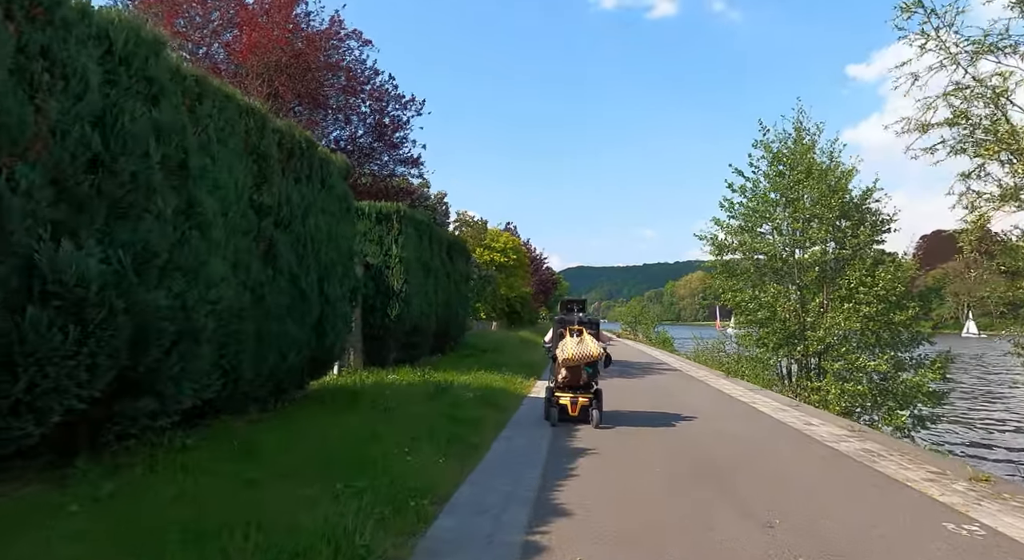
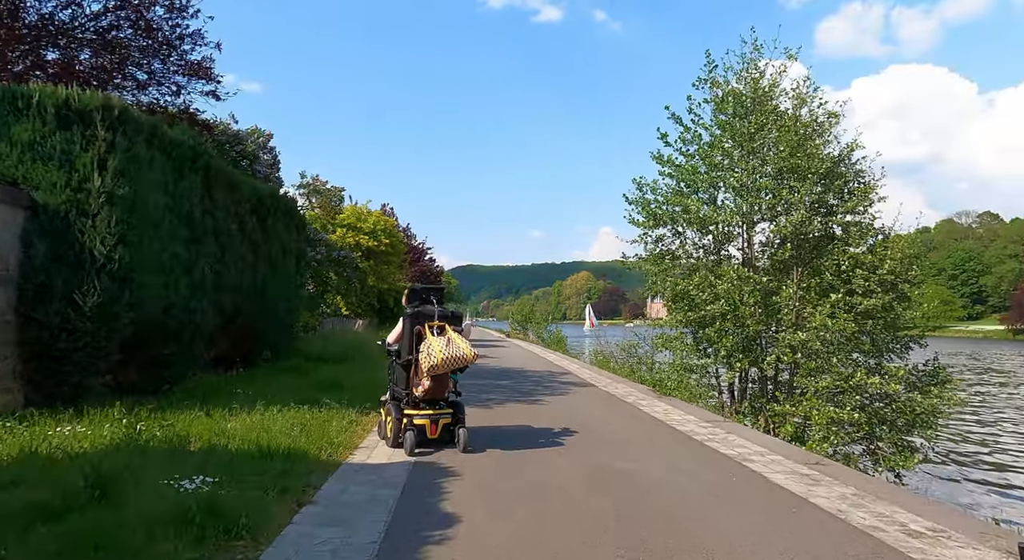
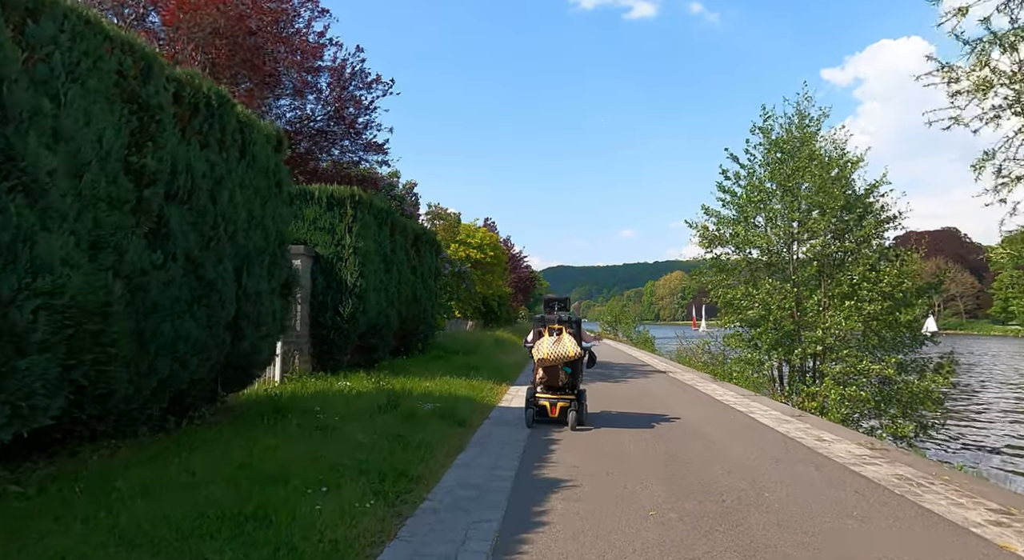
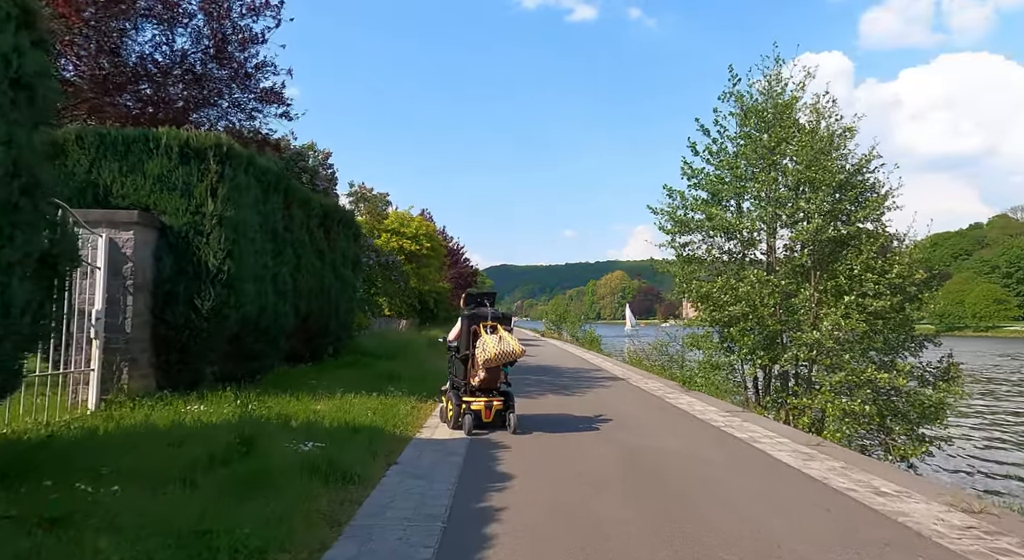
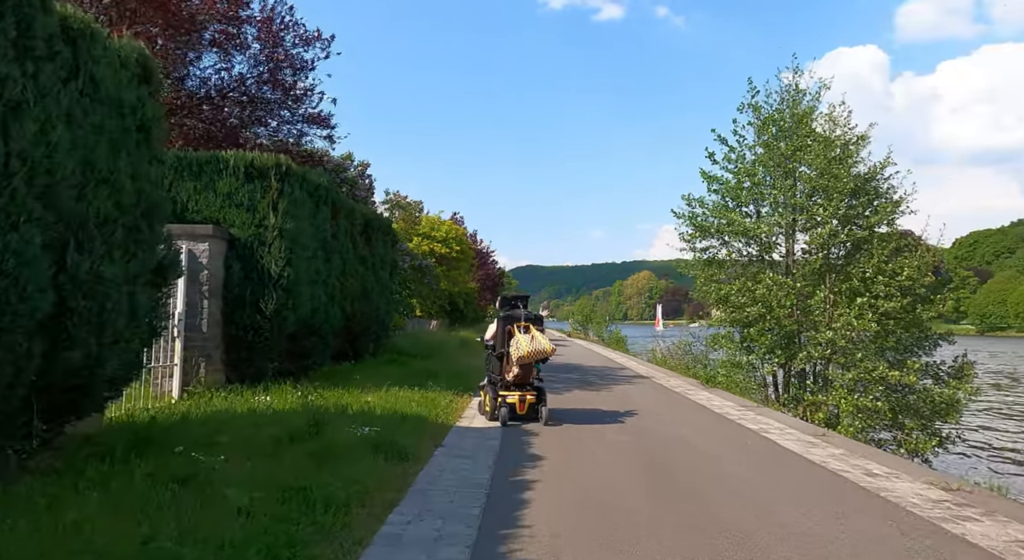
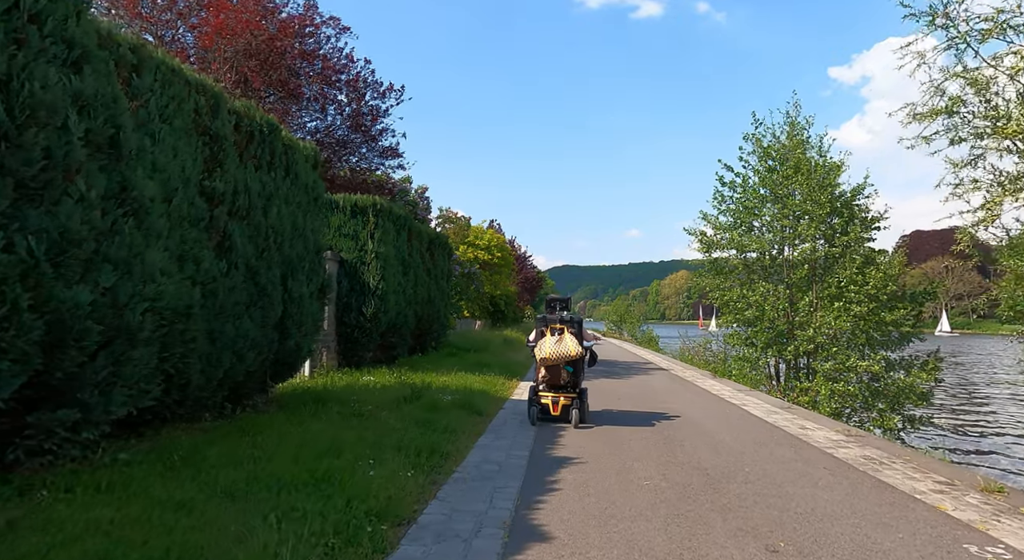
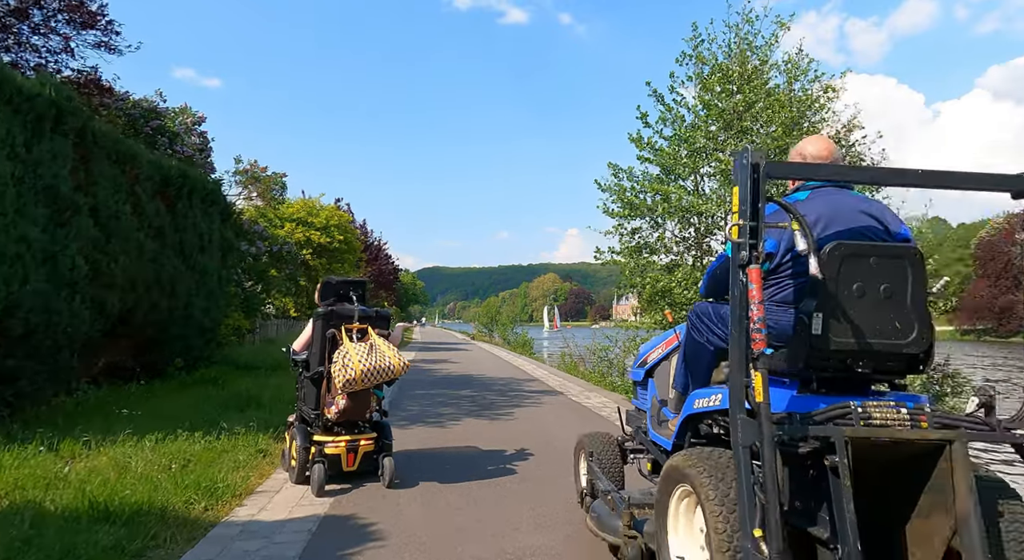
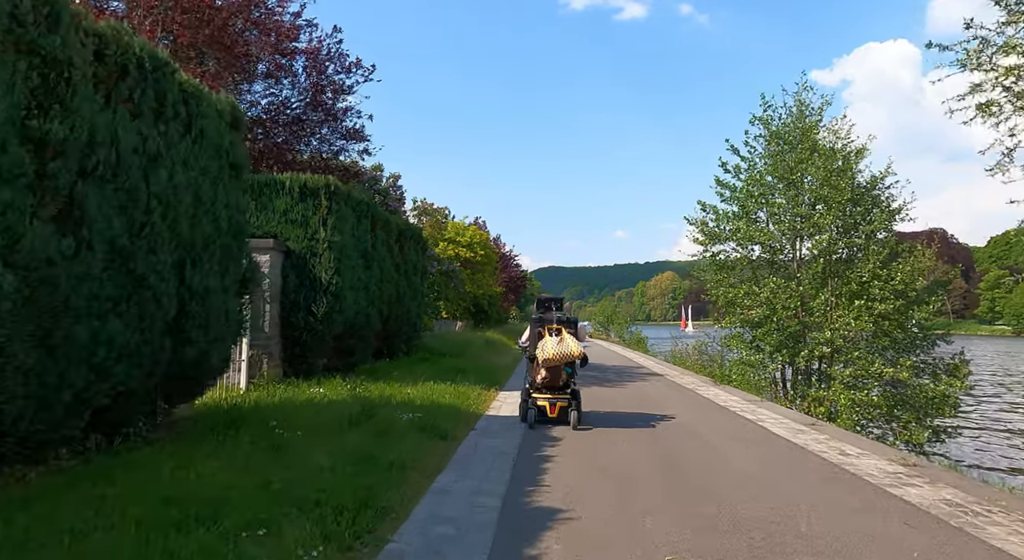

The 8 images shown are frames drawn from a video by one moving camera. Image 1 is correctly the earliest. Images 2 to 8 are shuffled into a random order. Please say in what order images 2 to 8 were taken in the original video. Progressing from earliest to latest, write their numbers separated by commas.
6, 3, 8, 5, 4, 2, 7
